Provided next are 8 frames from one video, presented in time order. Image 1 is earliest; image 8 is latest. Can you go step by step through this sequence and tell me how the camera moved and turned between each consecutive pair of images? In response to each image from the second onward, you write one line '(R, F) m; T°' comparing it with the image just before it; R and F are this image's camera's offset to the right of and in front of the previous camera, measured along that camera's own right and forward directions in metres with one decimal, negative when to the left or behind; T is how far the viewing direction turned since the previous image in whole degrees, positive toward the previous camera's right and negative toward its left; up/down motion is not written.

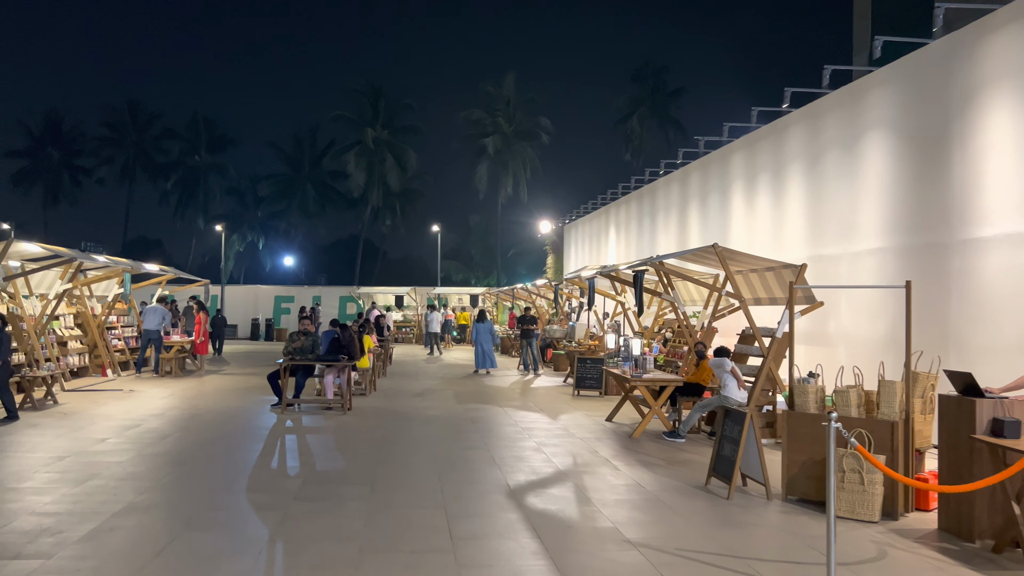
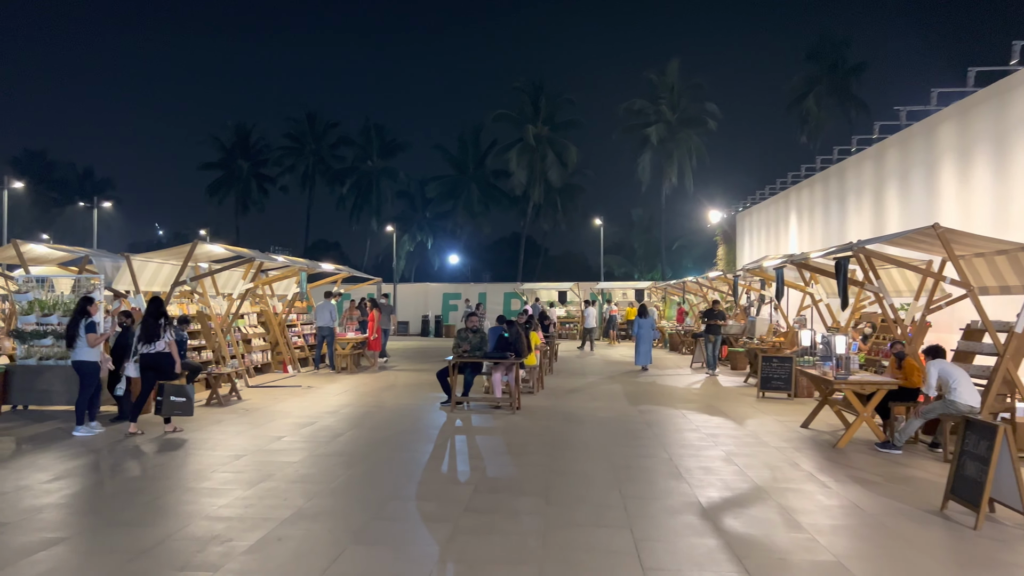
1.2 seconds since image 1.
(-0.2, +0.7) m; -11°
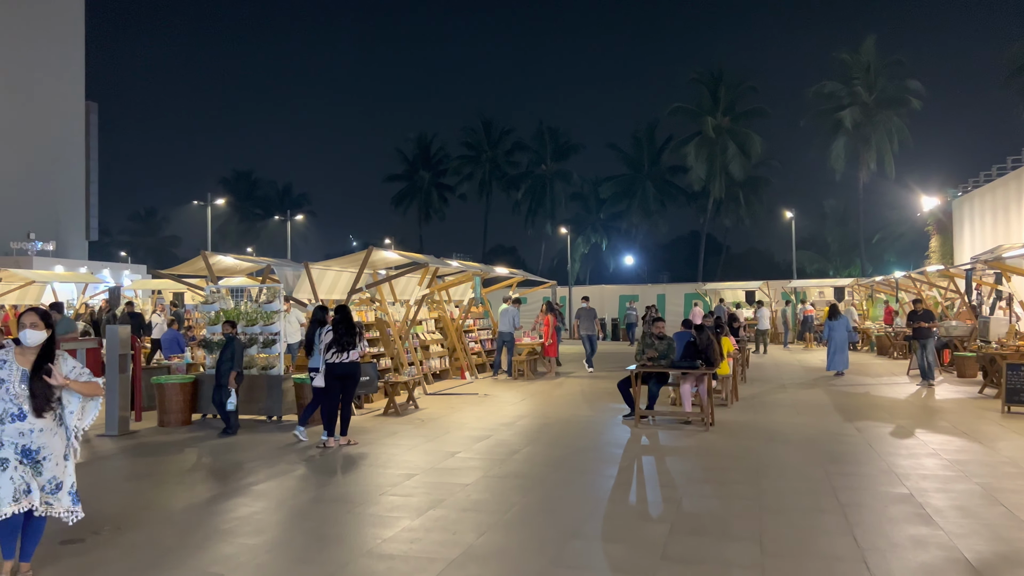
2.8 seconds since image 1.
(-0.1, +0.9) m; -12°
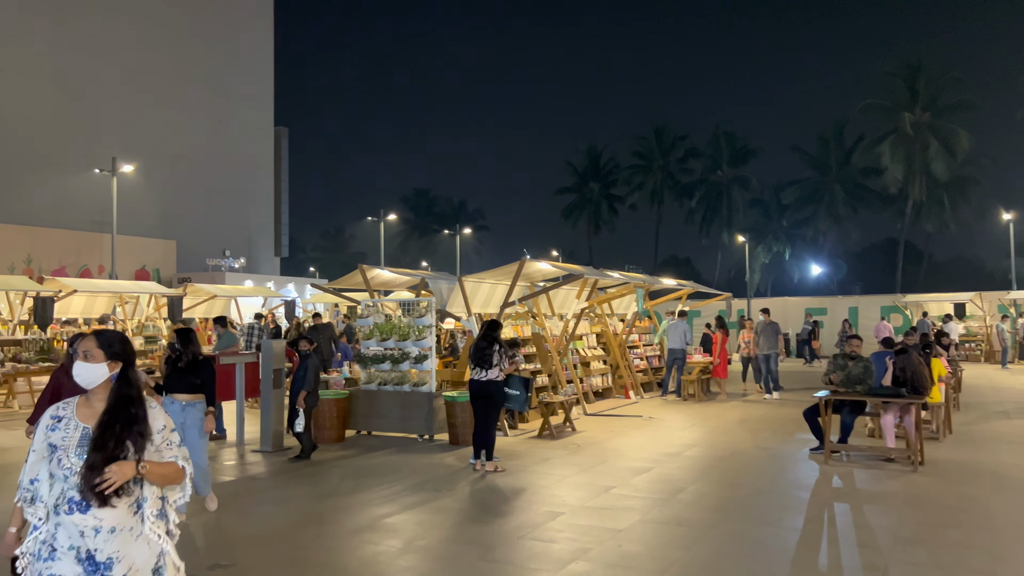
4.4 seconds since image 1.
(+0.1, +0.9) m; -12°
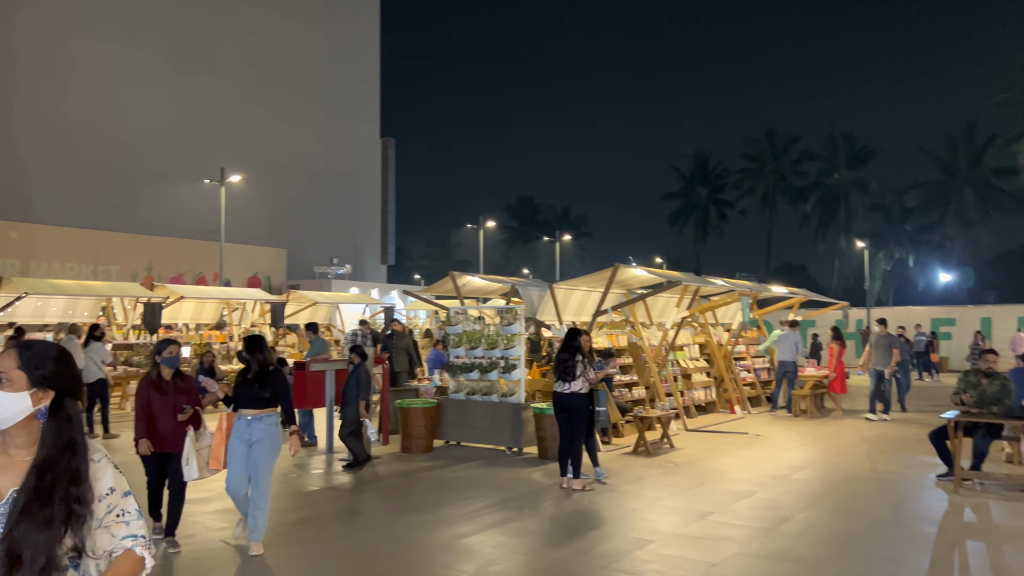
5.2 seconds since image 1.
(+0.2, +0.4) m; -7°
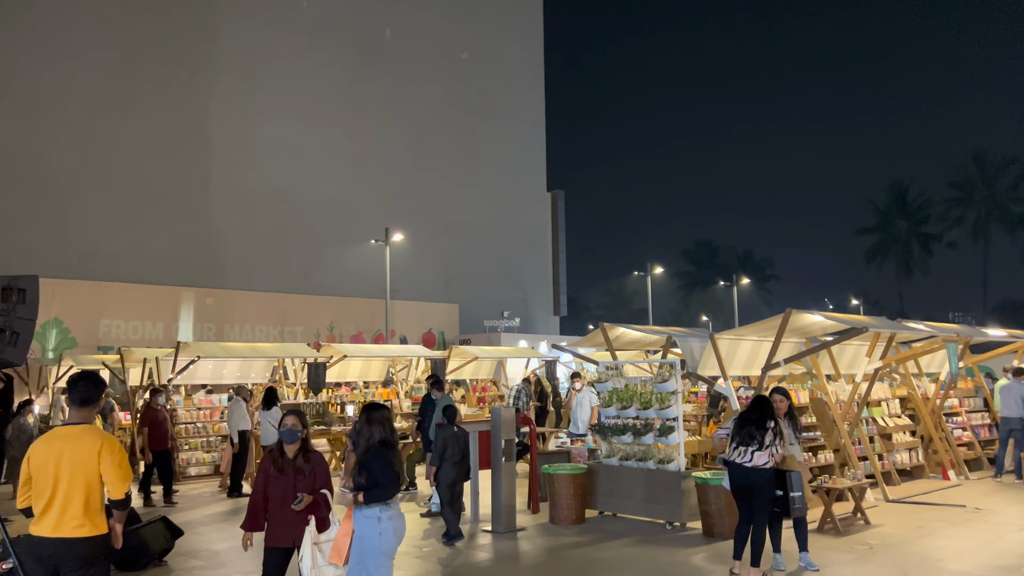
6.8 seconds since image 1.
(+0.3, +0.8) m; -13°
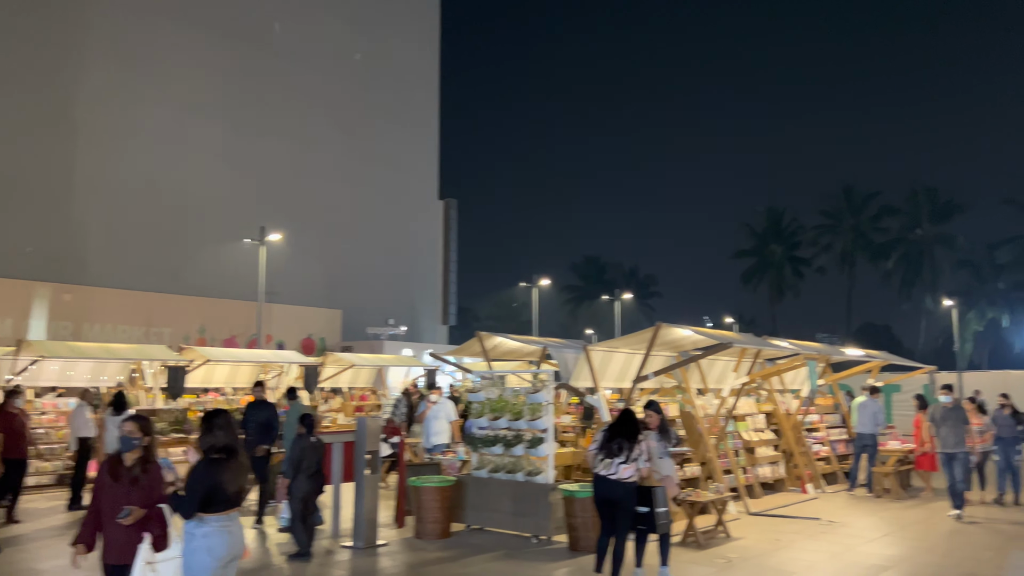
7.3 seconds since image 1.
(+0.2, +0.2) m; +8°
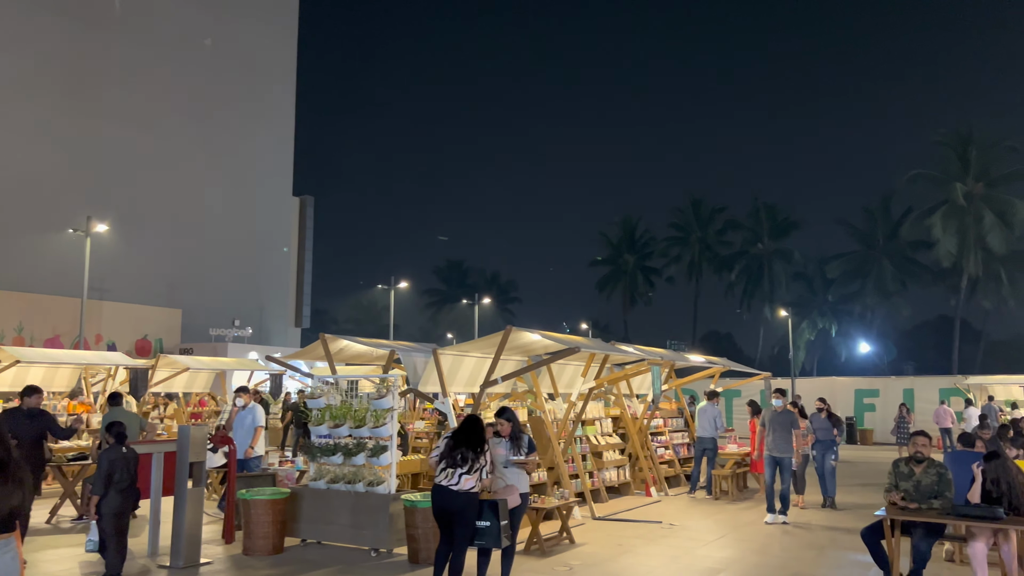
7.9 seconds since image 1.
(+0.2, +0.3) m; +10°
